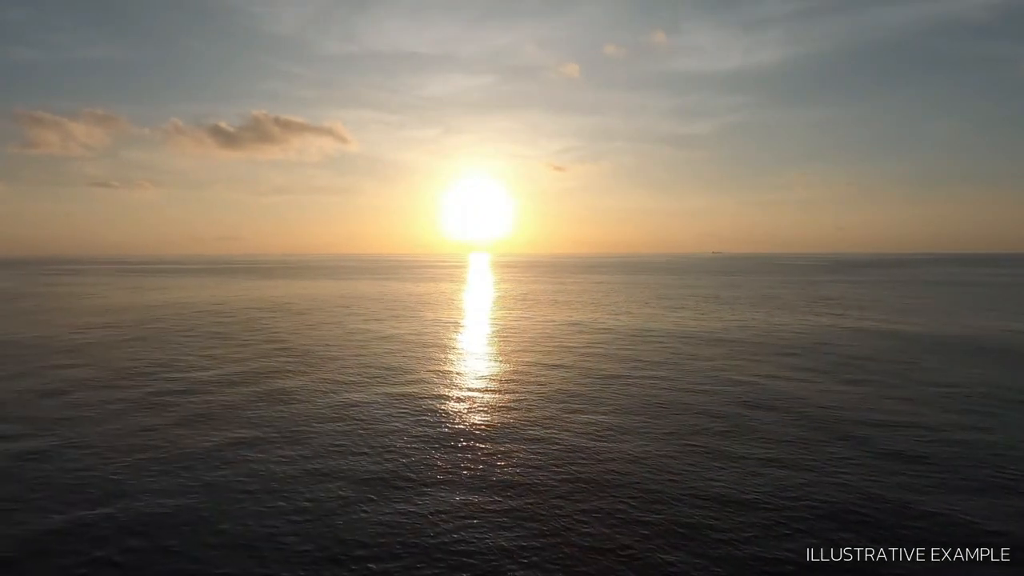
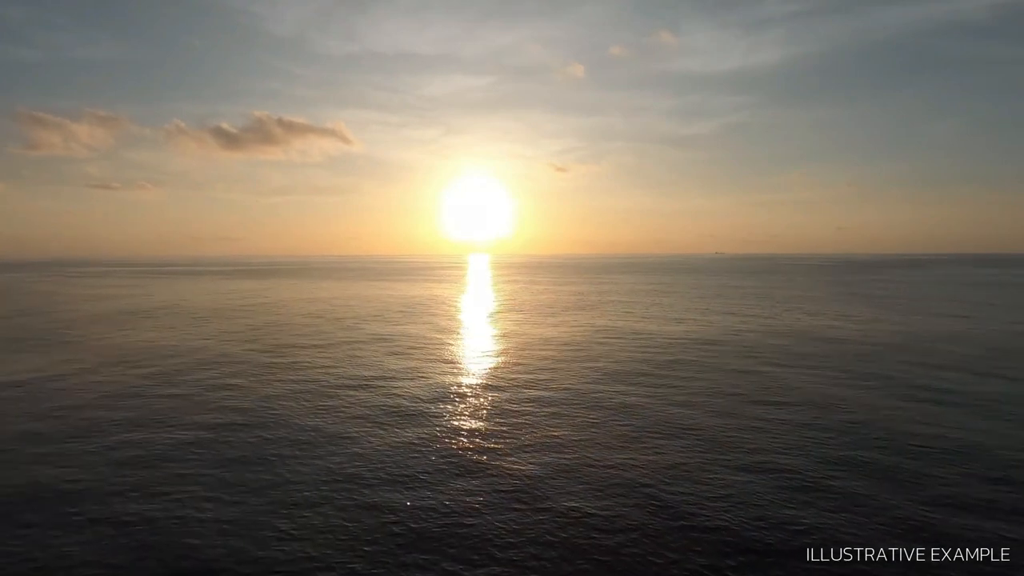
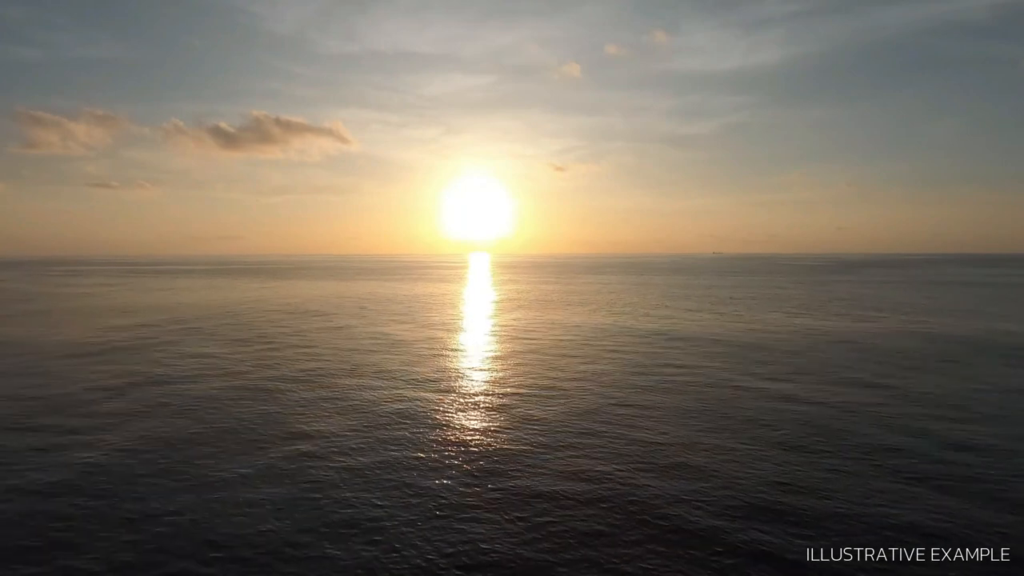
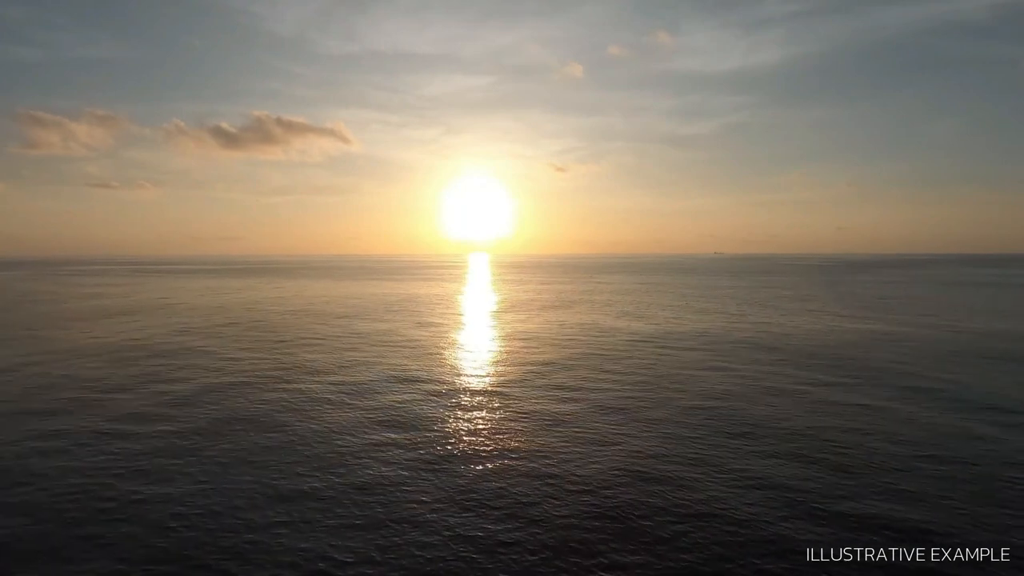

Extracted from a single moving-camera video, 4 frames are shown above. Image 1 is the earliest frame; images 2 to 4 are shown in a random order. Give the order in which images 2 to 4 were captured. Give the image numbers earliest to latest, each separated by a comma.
3, 4, 2
